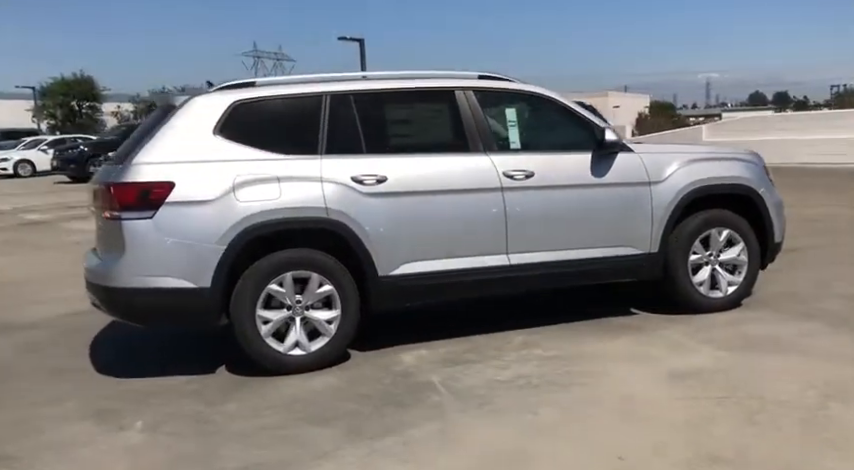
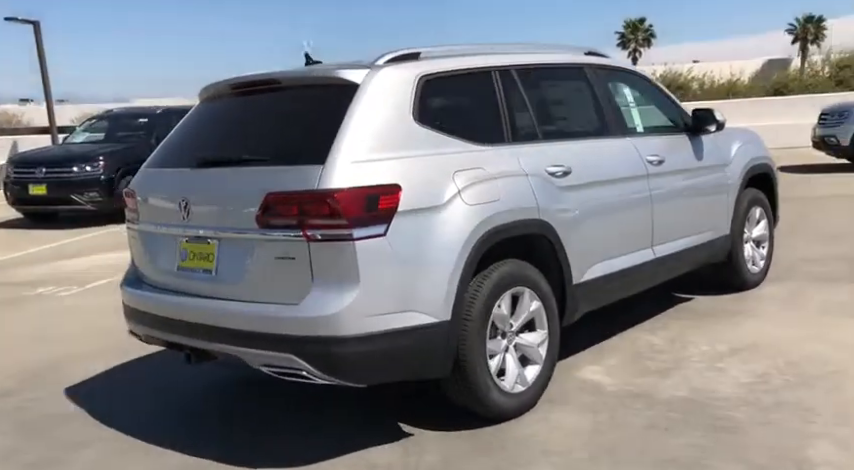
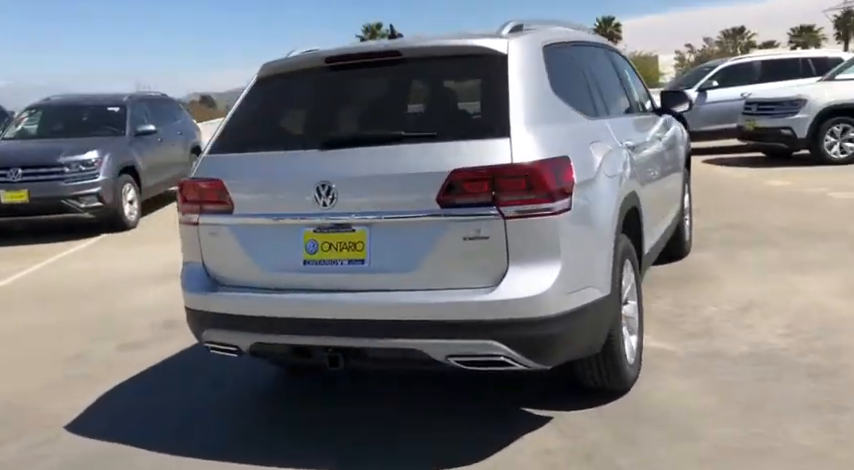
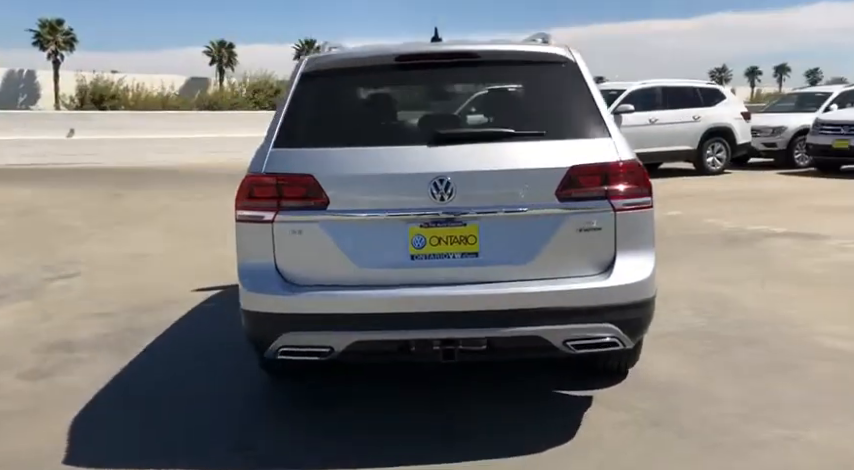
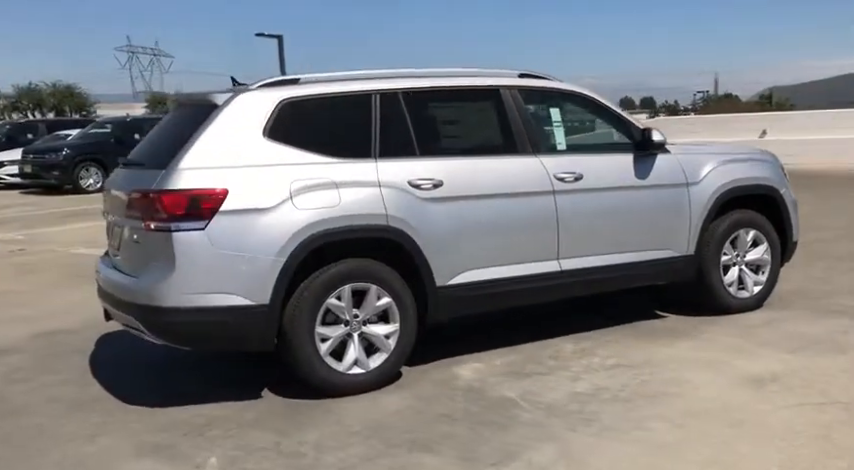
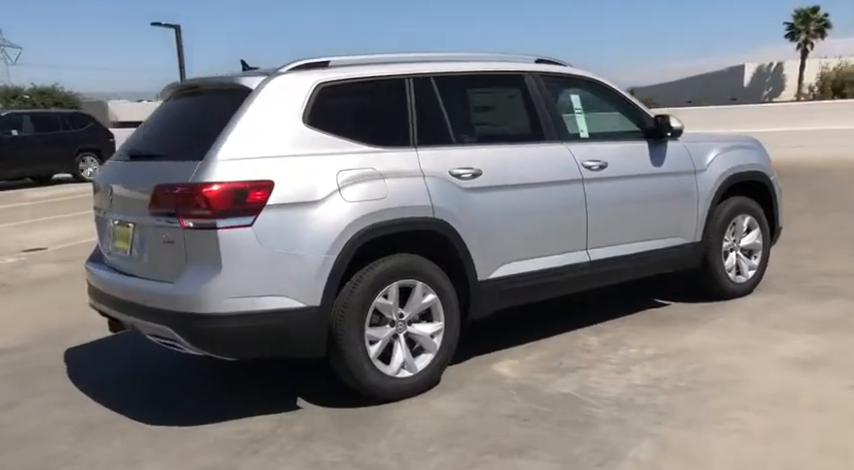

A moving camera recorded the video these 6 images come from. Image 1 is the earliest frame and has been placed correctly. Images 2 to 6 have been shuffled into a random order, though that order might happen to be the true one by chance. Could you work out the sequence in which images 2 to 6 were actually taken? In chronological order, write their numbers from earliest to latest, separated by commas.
5, 6, 2, 3, 4
